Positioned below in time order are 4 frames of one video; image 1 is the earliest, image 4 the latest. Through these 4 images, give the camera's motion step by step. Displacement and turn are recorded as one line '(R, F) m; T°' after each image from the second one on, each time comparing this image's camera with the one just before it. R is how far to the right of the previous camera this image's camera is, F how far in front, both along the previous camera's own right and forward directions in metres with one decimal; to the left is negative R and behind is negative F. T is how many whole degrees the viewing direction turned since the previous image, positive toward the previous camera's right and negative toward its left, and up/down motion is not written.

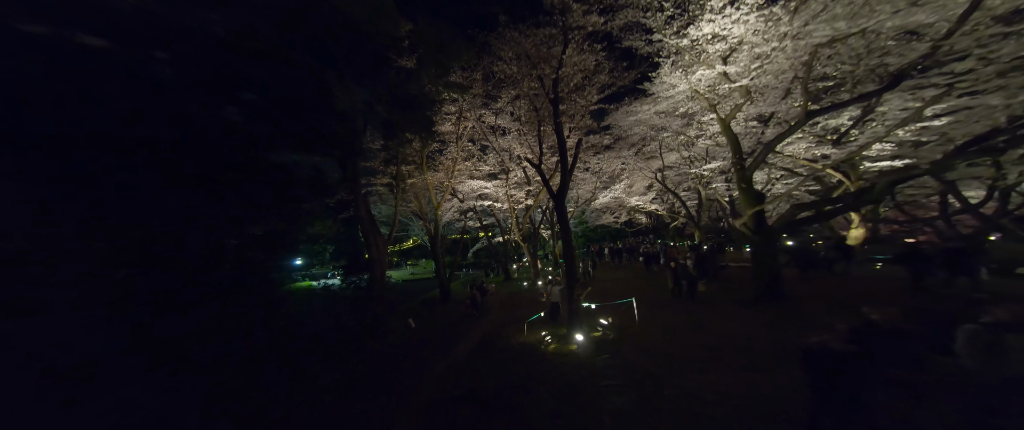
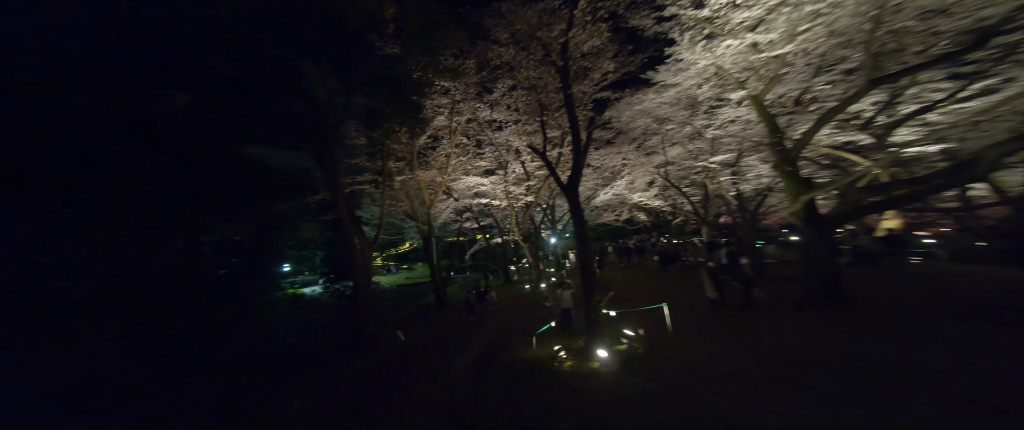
(-0.1, +0.9) m; +1°
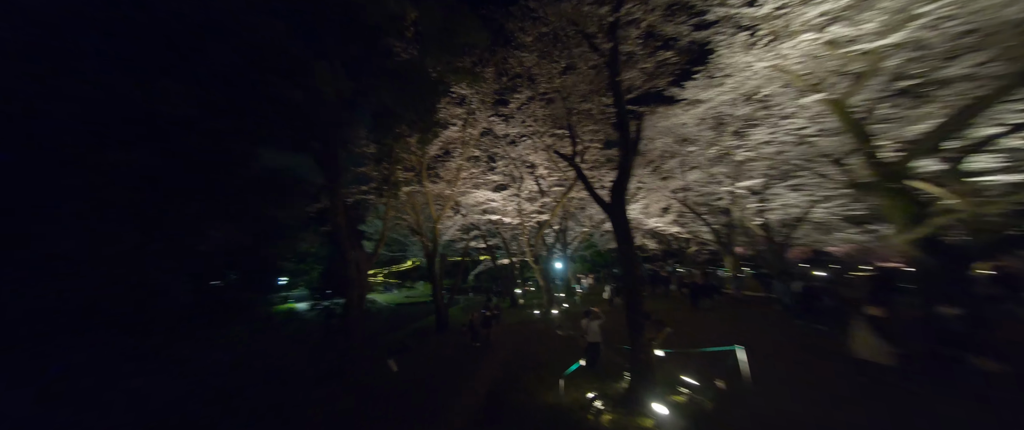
(-0.3, +0.9) m; -1°
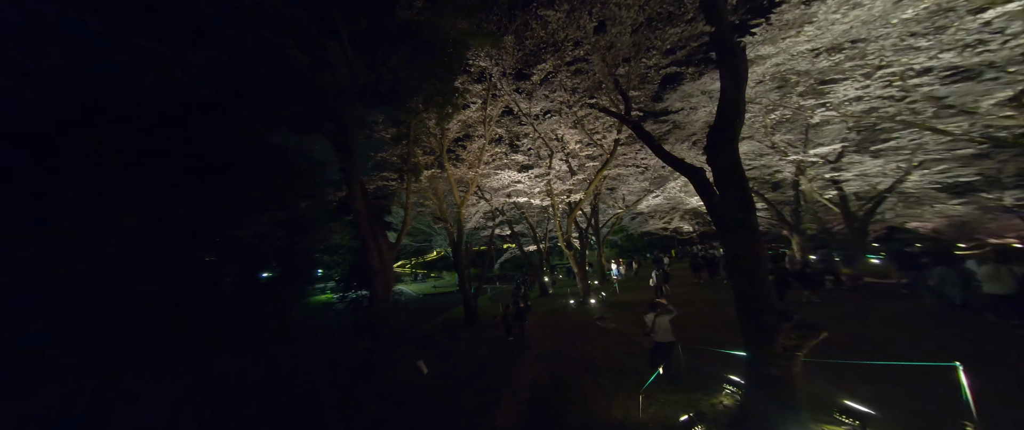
(-0.3, +1.0) m; -4°
